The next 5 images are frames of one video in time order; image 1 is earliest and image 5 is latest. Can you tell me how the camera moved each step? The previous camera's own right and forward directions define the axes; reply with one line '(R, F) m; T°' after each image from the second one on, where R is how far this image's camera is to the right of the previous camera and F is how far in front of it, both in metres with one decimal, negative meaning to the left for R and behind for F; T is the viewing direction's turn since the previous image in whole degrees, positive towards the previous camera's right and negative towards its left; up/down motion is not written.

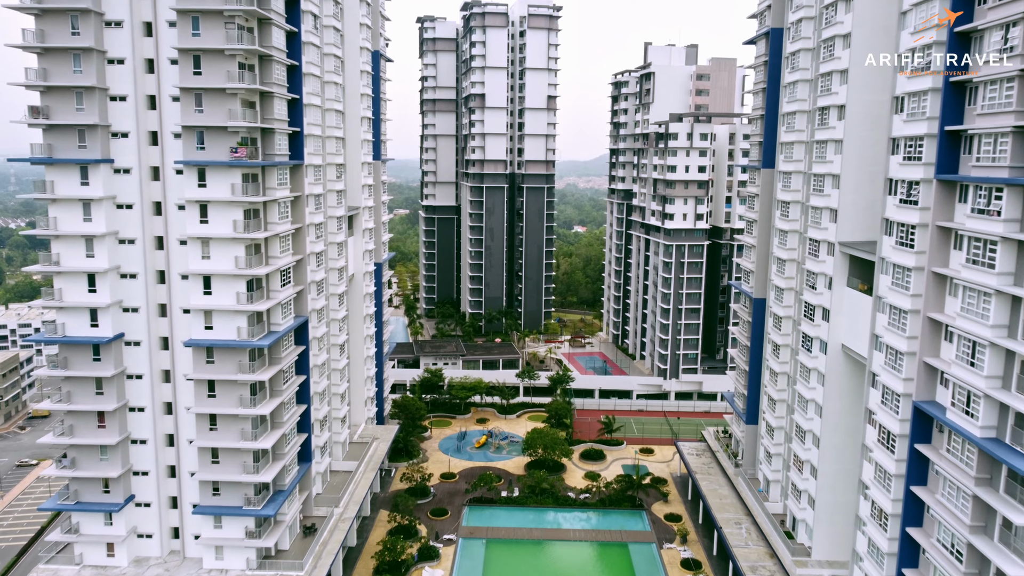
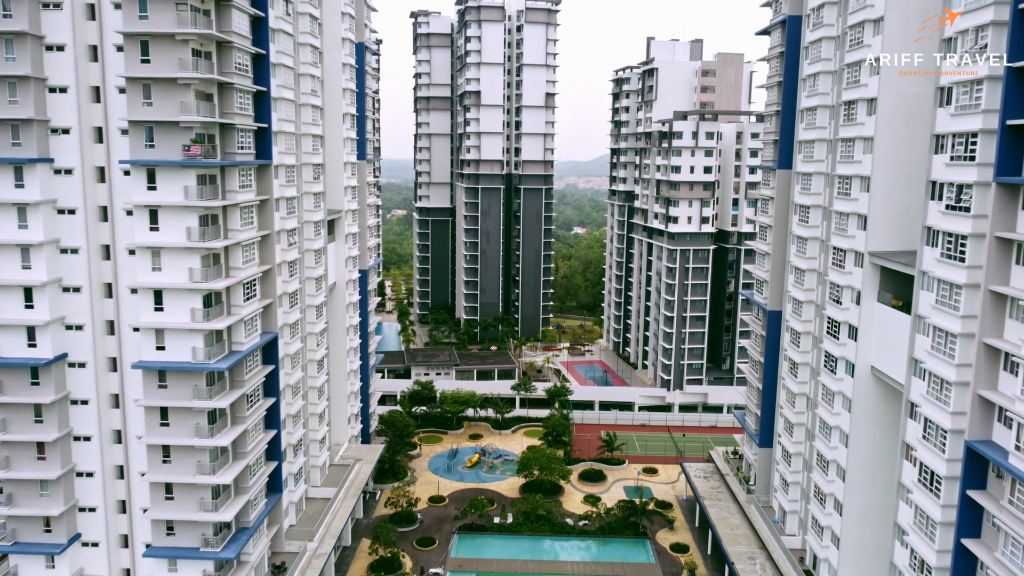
(+0.4, +3.9) m; 0°
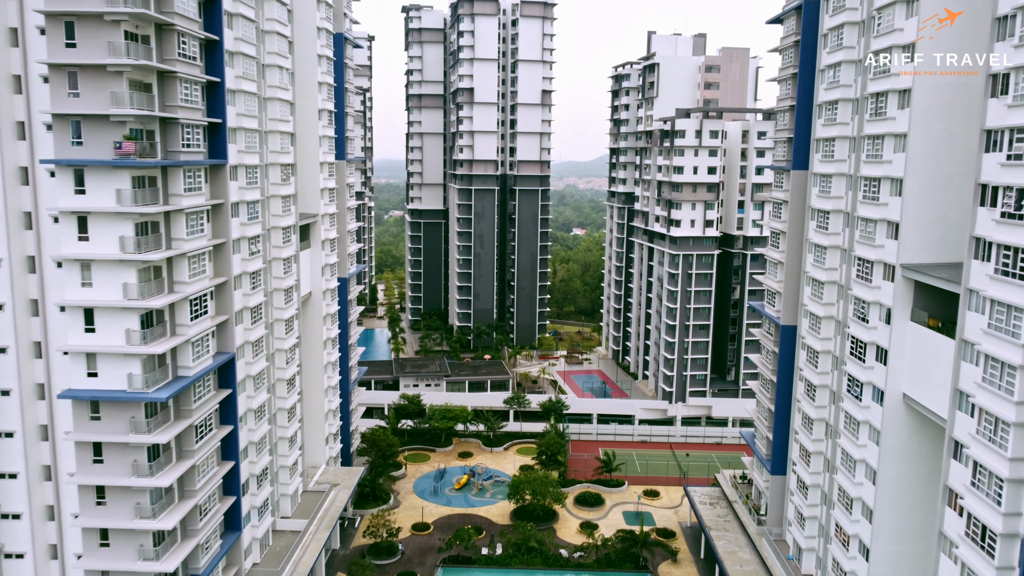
(+0.6, +3.9) m; 0°
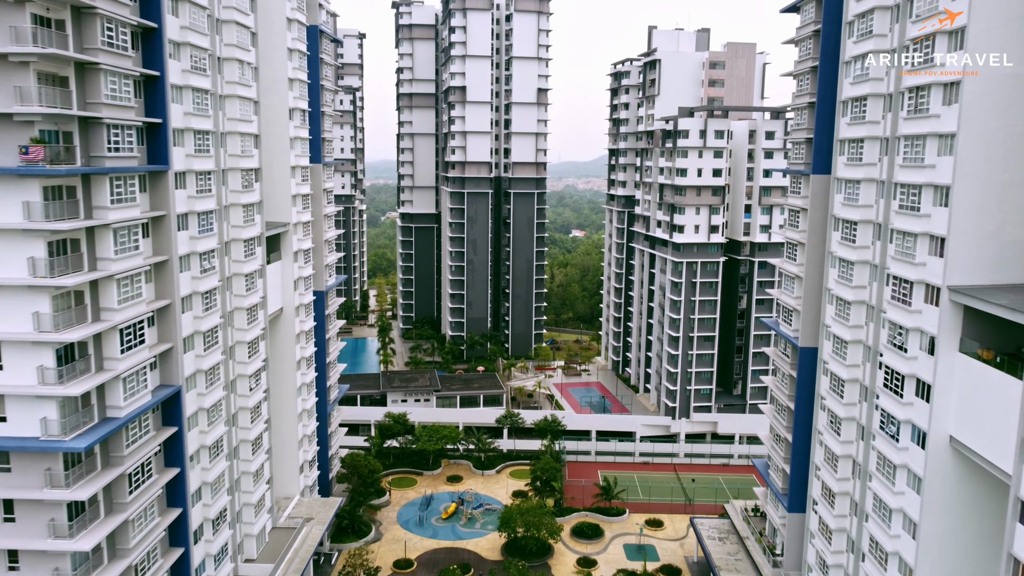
(+0.5, +4.1) m; 0°
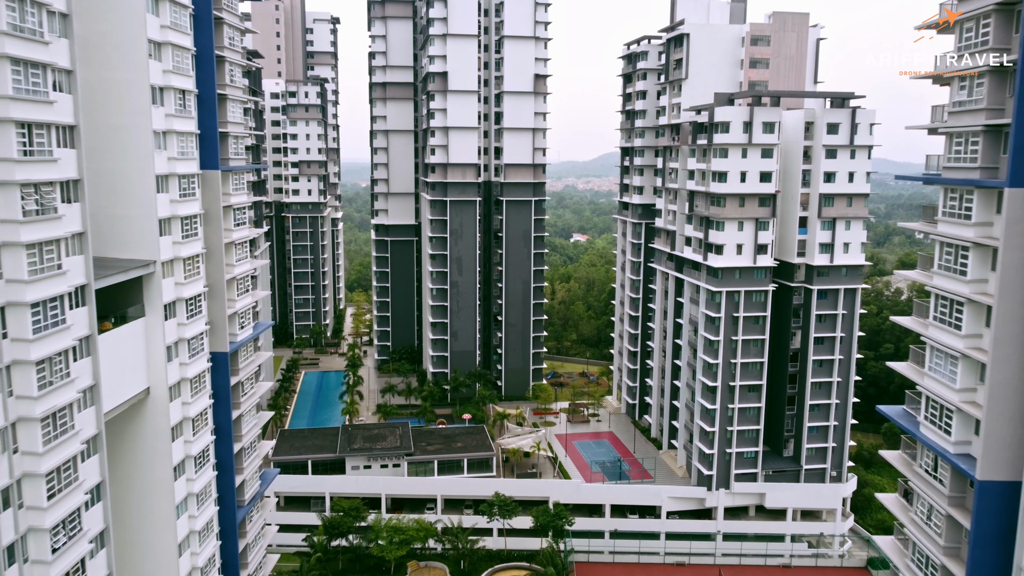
(+0.6, +14.7) m; 0°
